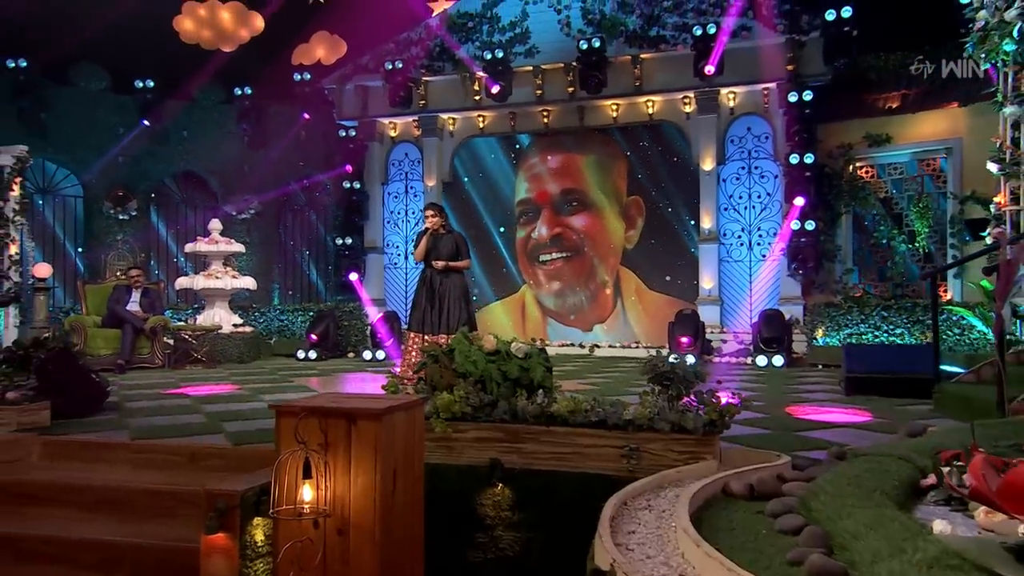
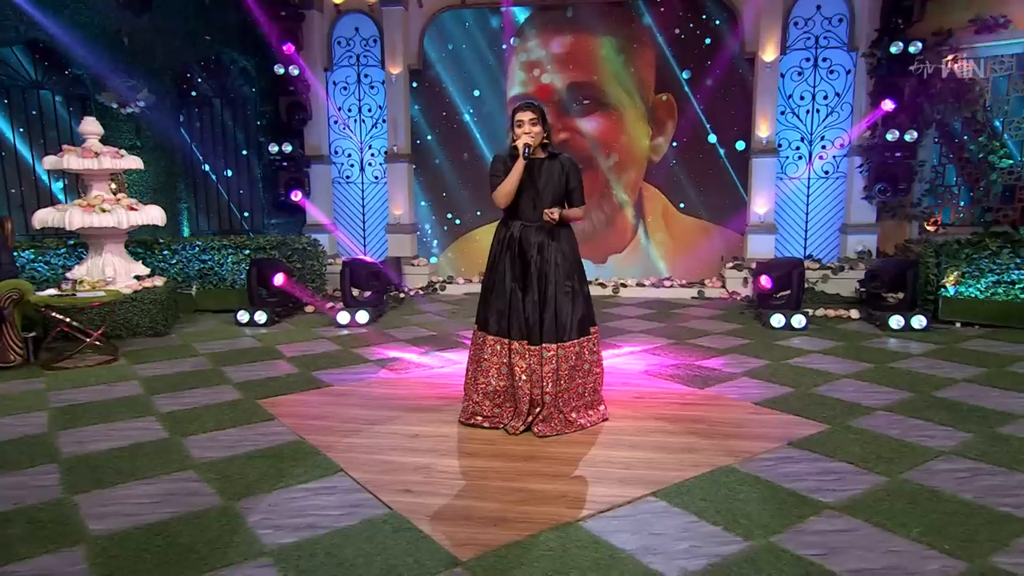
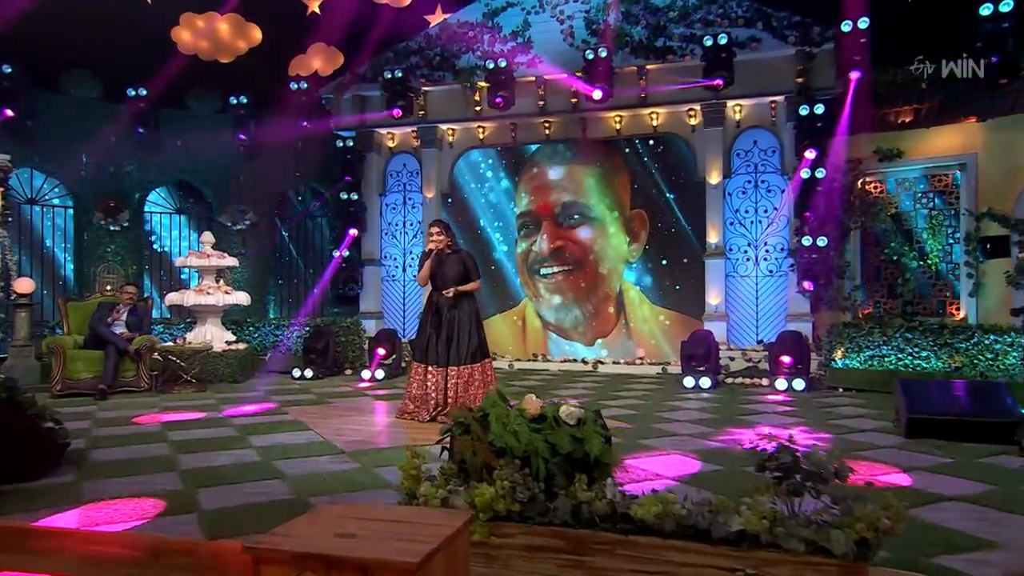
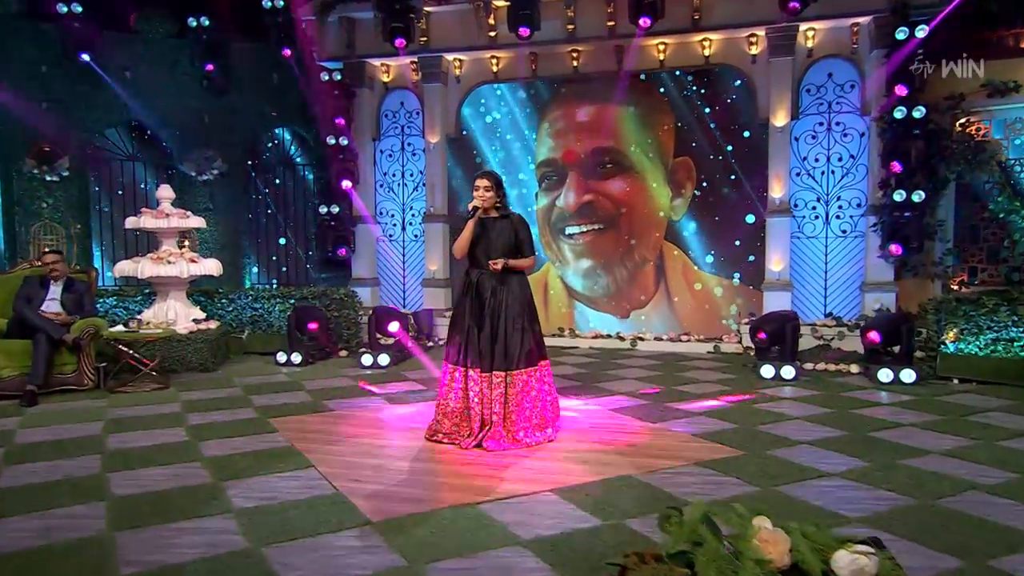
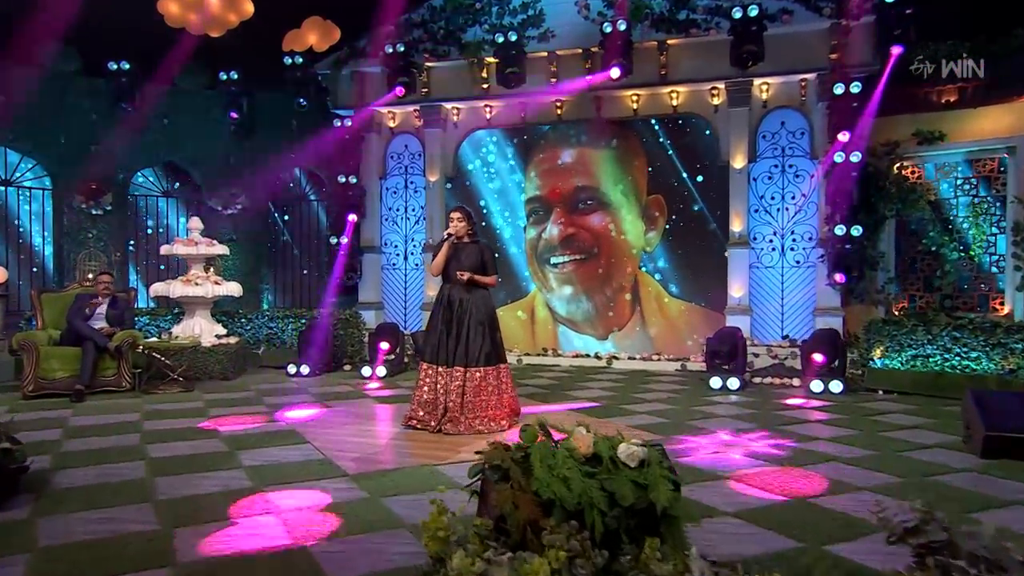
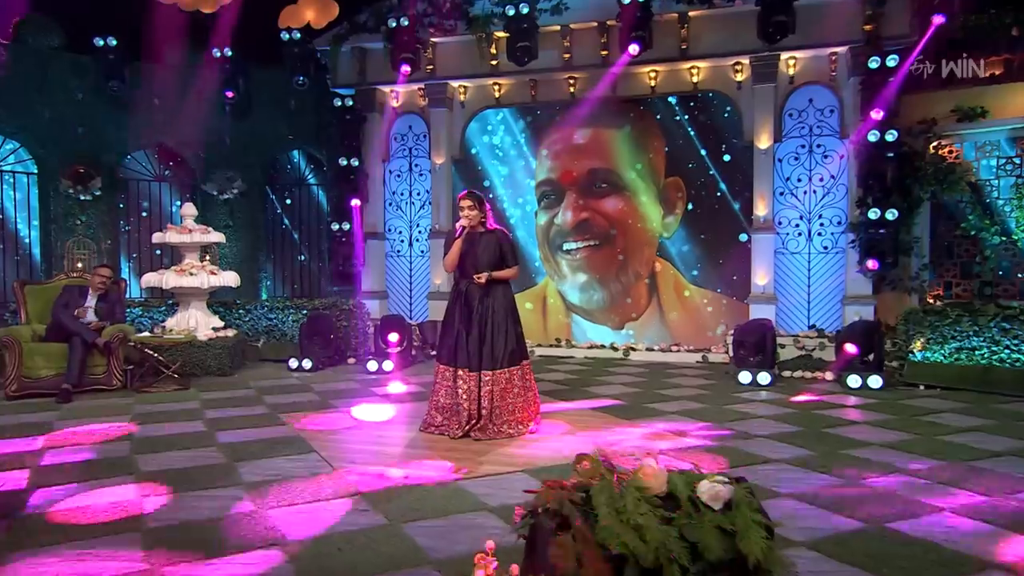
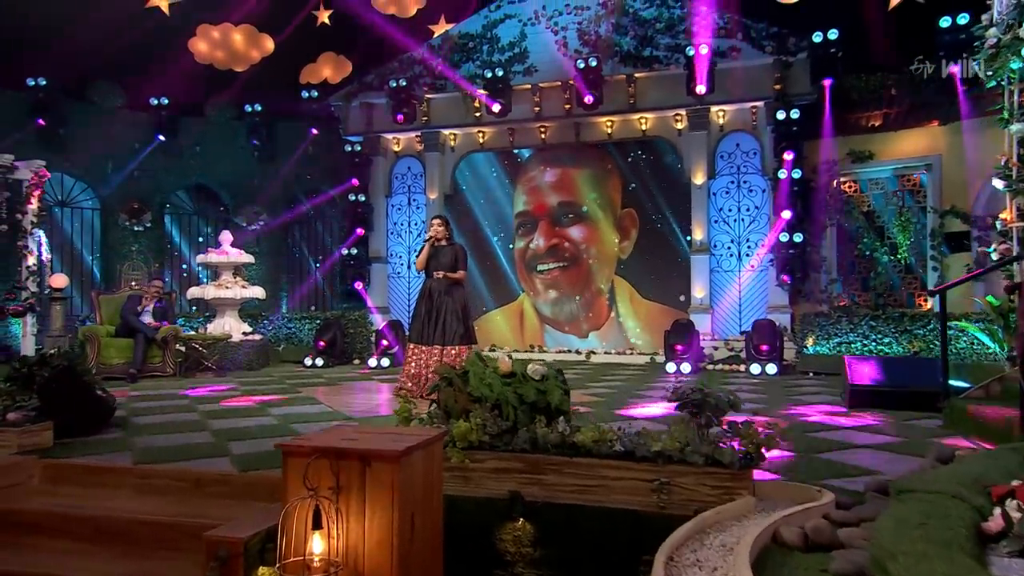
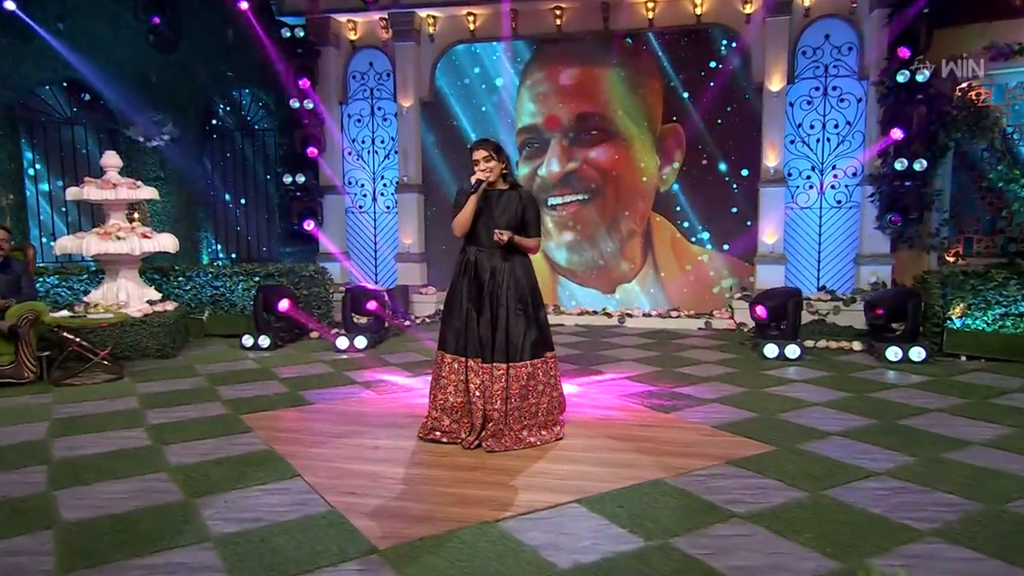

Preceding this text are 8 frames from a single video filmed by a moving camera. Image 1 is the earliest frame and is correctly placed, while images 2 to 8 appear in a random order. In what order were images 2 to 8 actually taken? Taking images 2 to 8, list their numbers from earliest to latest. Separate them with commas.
7, 3, 5, 6, 4, 8, 2
